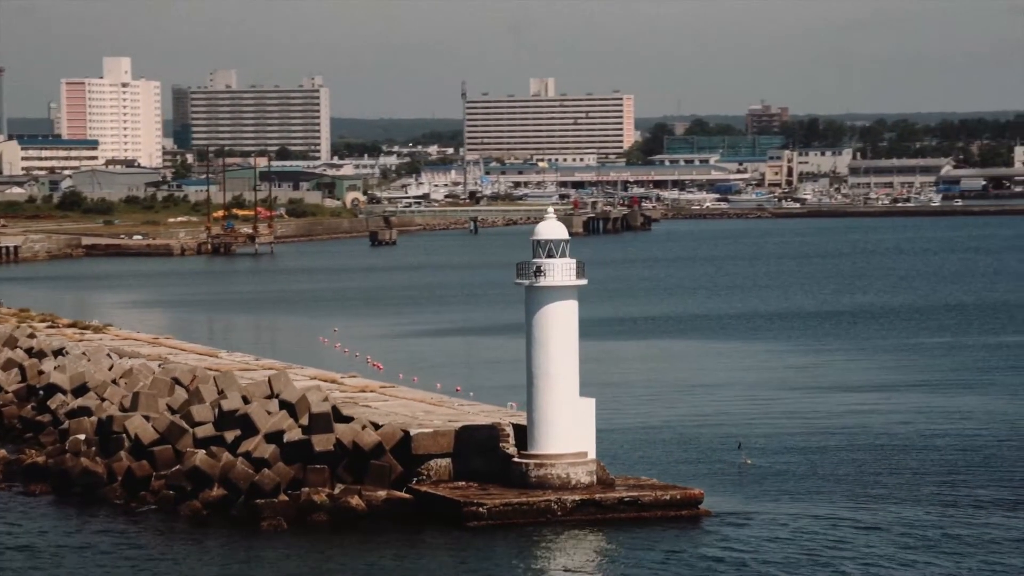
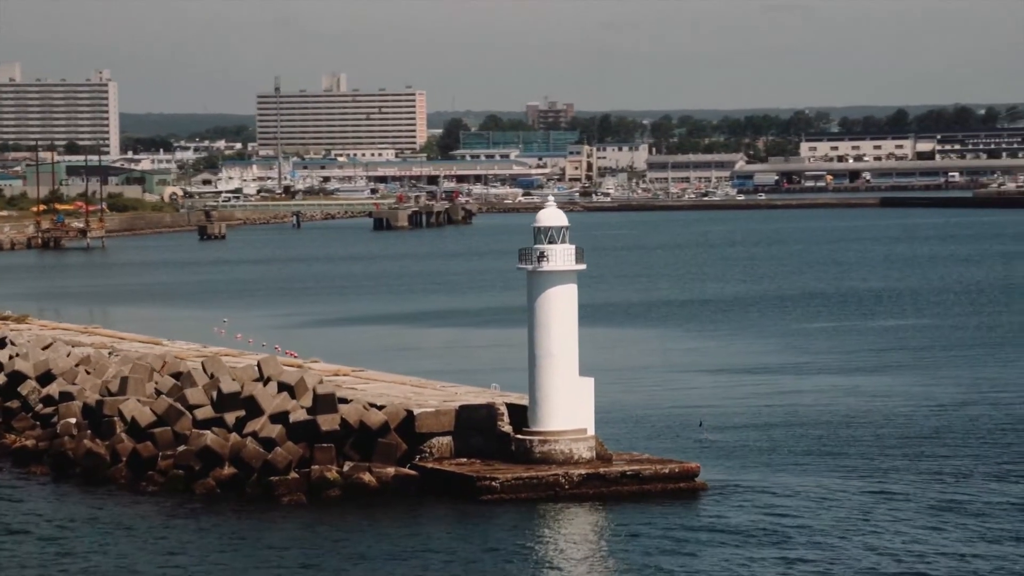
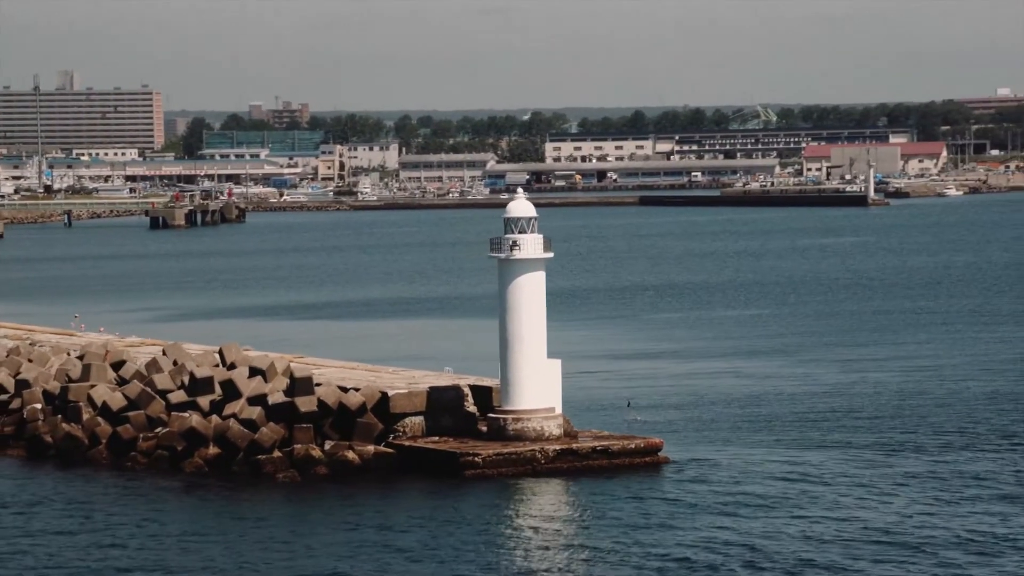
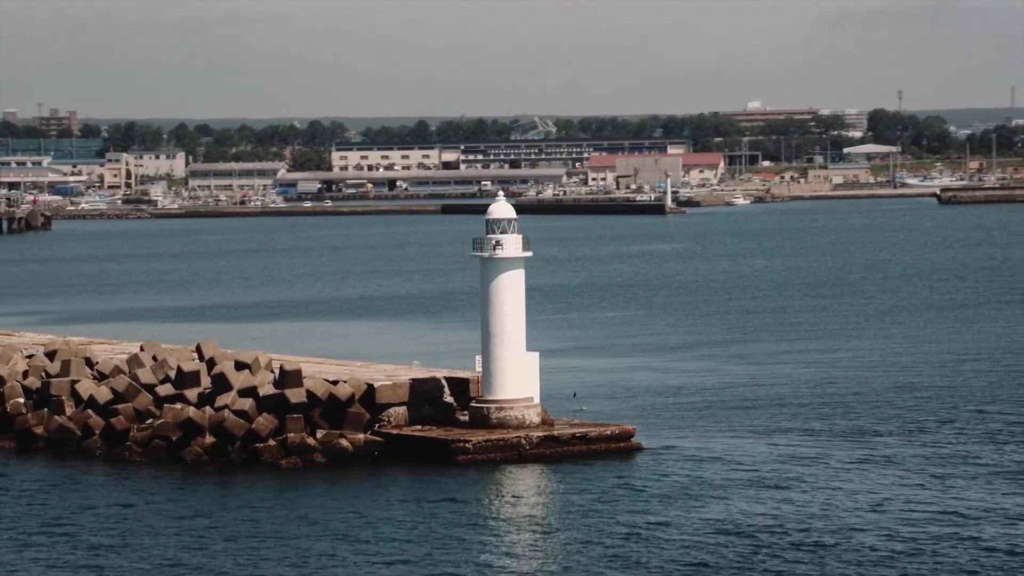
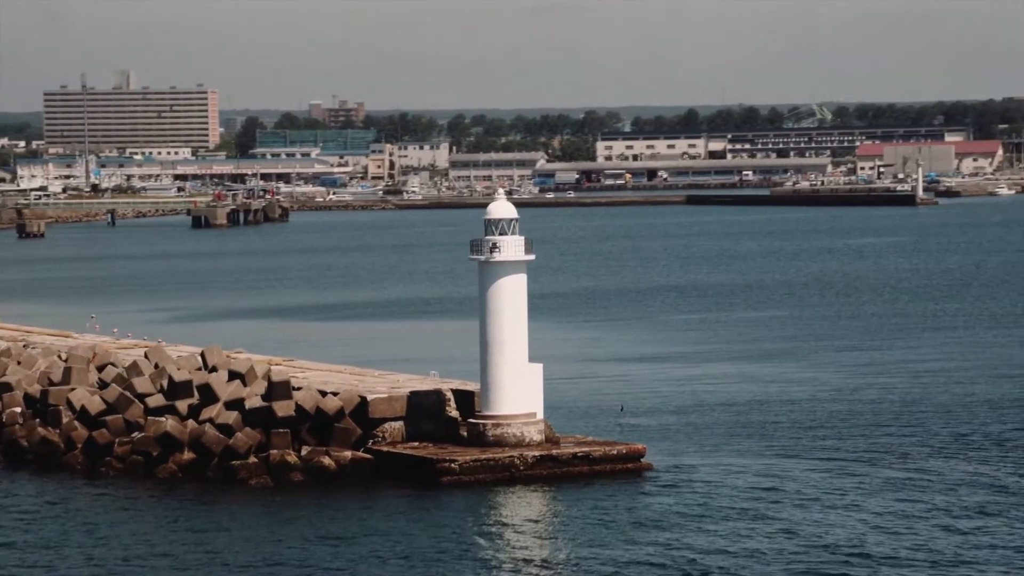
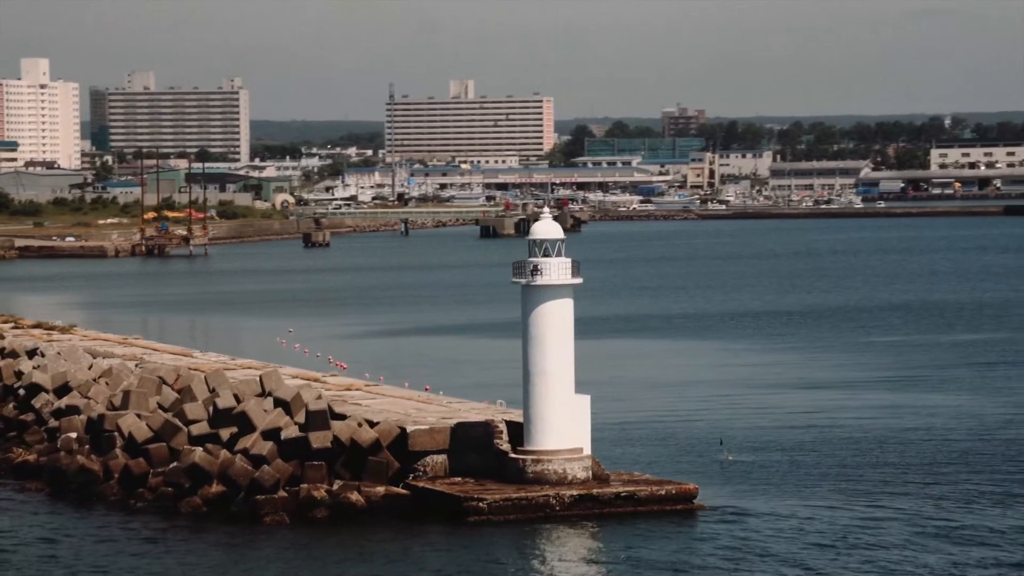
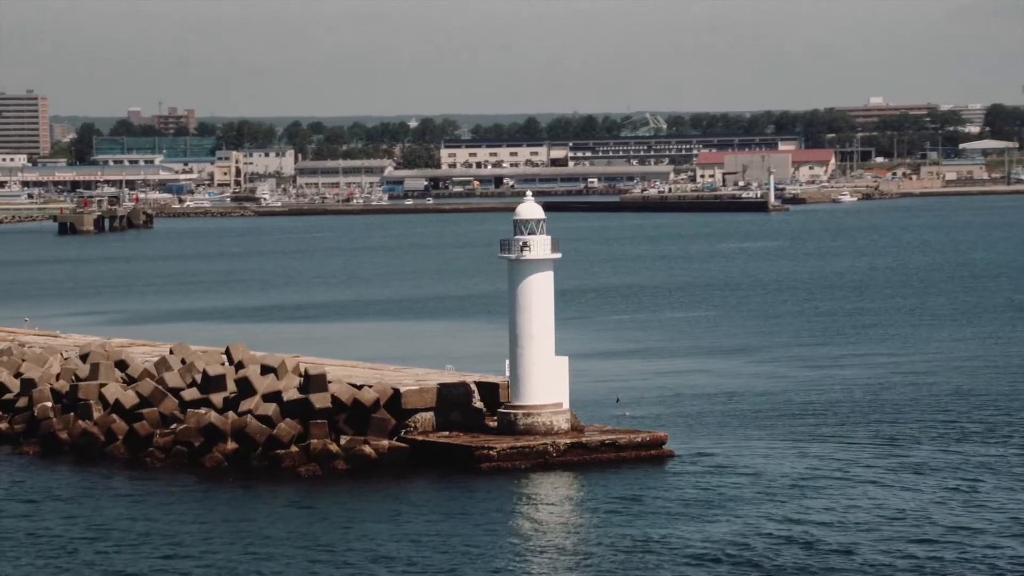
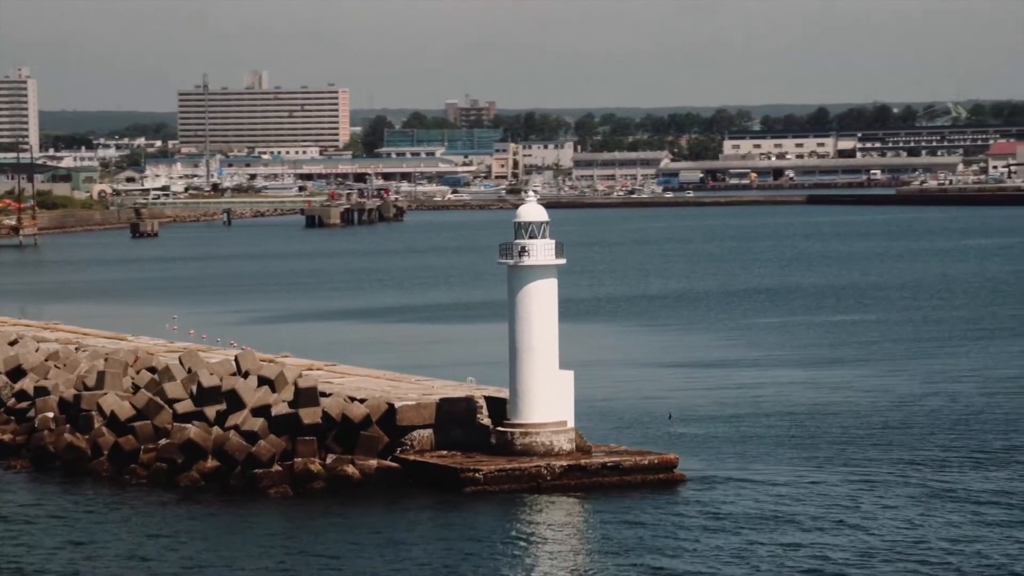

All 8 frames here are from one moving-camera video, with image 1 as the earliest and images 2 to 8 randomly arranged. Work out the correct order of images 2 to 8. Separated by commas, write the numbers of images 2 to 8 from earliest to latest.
6, 2, 8, 5, 3, 7, 4
